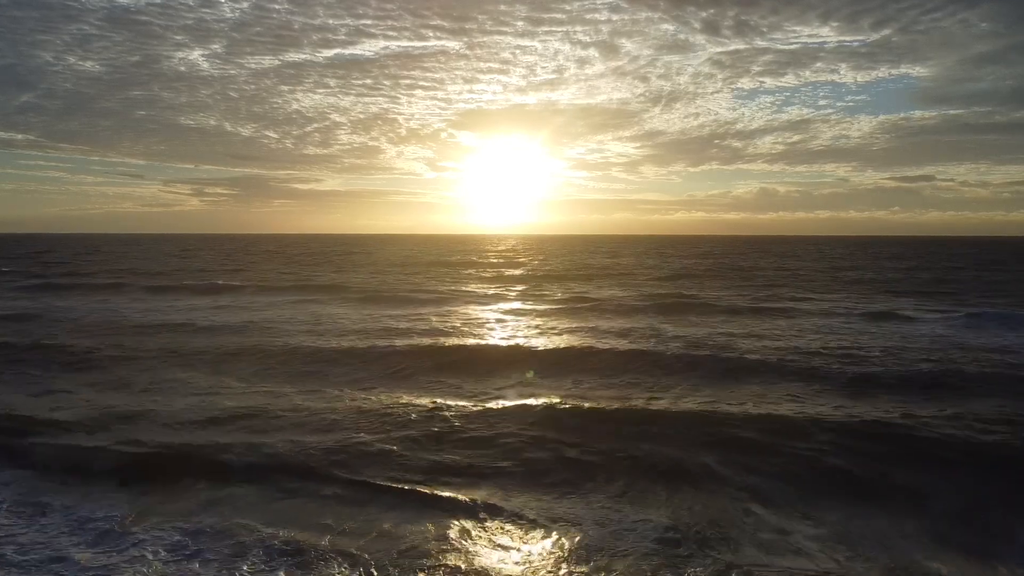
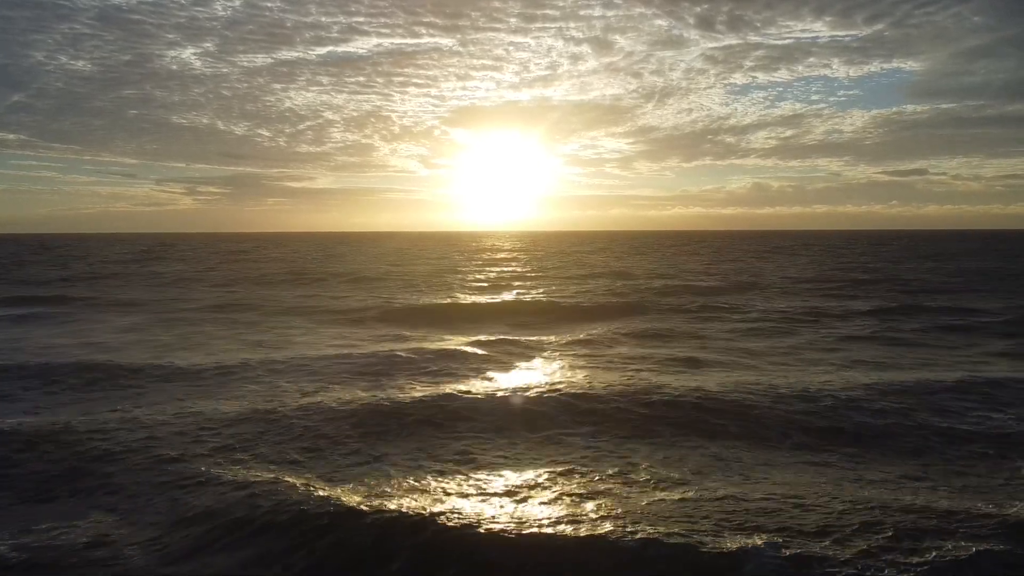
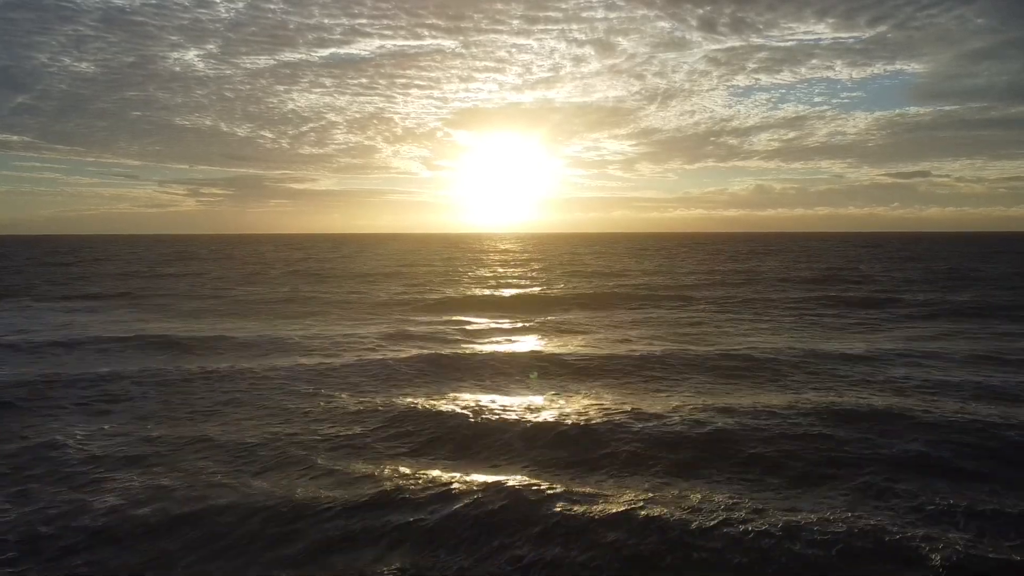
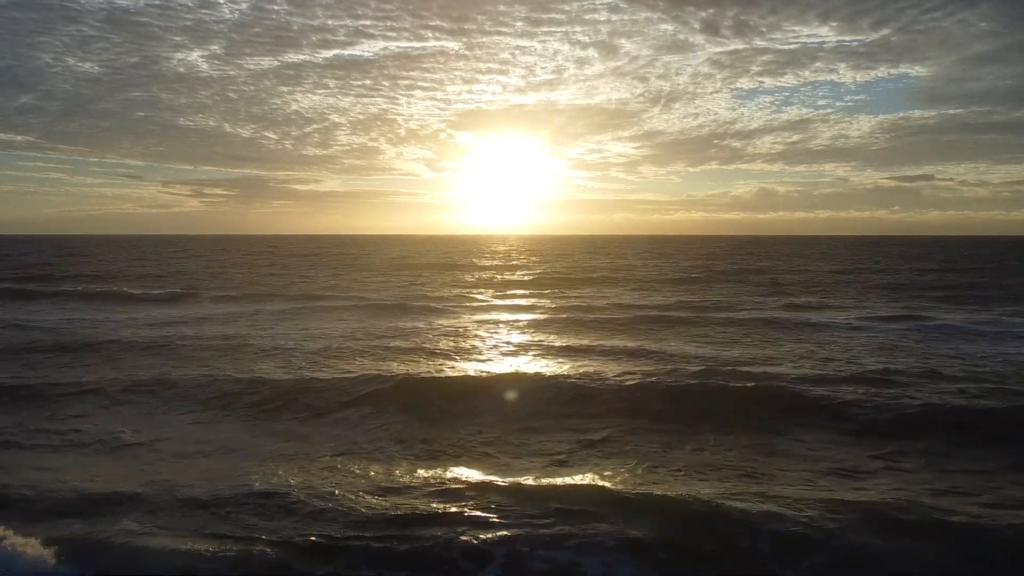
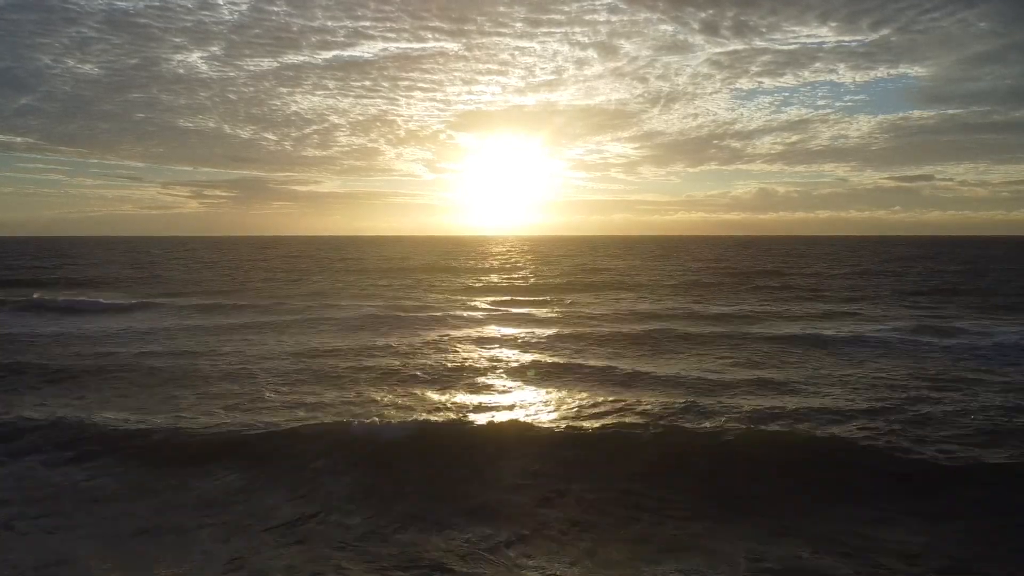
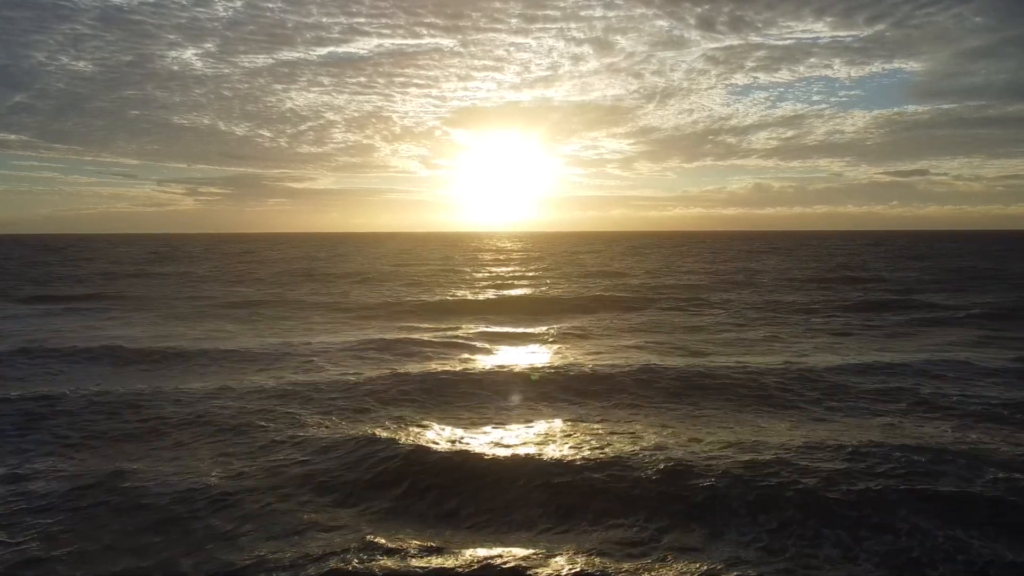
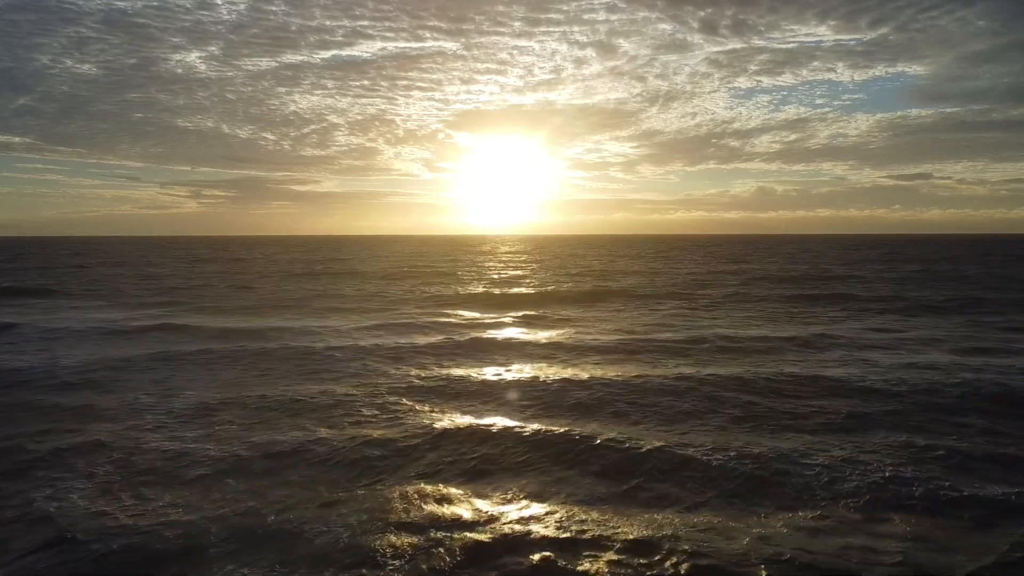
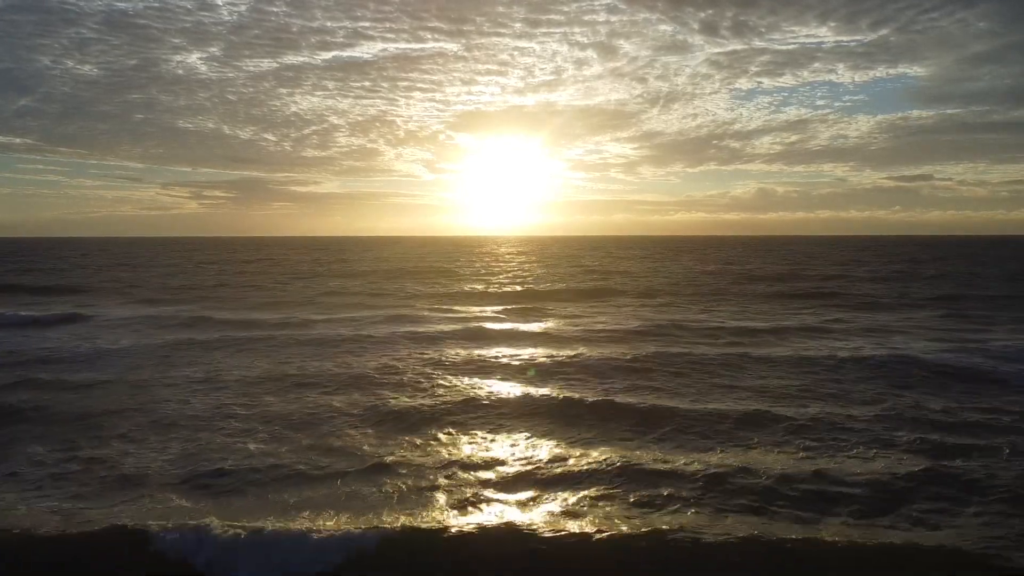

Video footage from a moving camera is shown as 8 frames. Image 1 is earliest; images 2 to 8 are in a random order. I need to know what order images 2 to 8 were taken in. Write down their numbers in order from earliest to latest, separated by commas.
4, 5, 8, 7, 3, 6, 2
